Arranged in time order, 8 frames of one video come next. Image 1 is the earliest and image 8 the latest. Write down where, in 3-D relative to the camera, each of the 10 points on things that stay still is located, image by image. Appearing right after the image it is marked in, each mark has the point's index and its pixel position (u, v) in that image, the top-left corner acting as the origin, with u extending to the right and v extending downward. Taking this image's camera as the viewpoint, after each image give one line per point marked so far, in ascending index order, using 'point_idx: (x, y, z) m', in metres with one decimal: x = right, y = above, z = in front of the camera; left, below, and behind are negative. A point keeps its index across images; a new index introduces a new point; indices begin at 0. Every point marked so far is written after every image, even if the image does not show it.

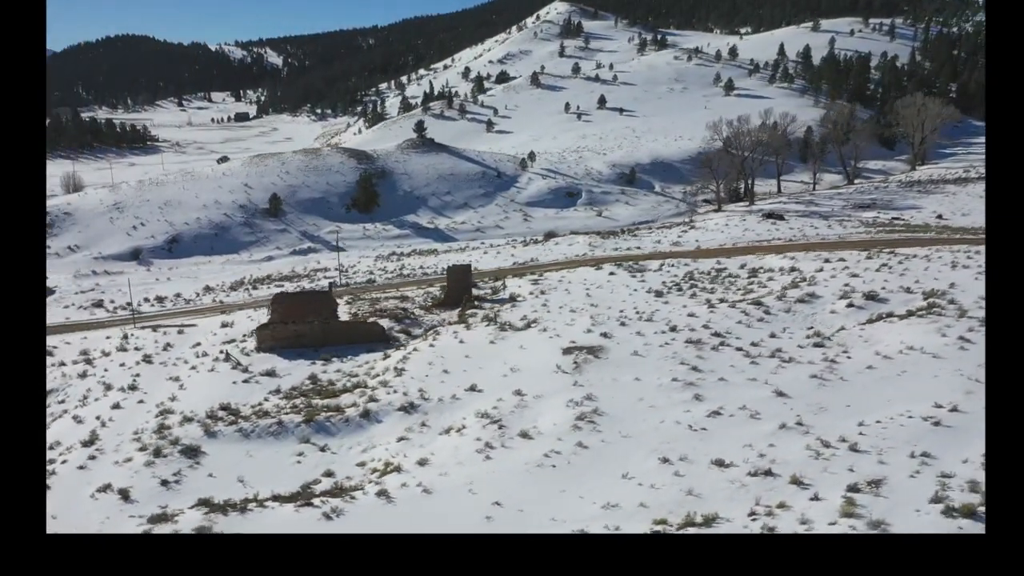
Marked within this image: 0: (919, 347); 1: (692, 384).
0: (+6.2, -0.9, +13.2) m
1: (+2.6, -1.4, +12.7) m
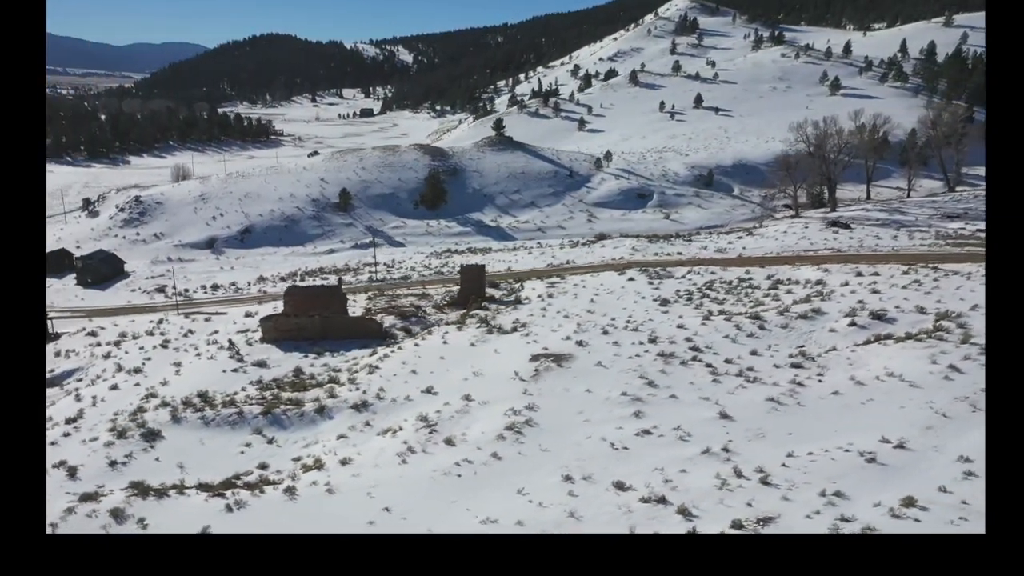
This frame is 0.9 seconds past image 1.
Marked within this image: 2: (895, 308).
0: (+5.4, -1.2, +12.1) m
1: (+1.8, -1.6, +12.2) m
2: (+6.7, -0.3, +14.9) m
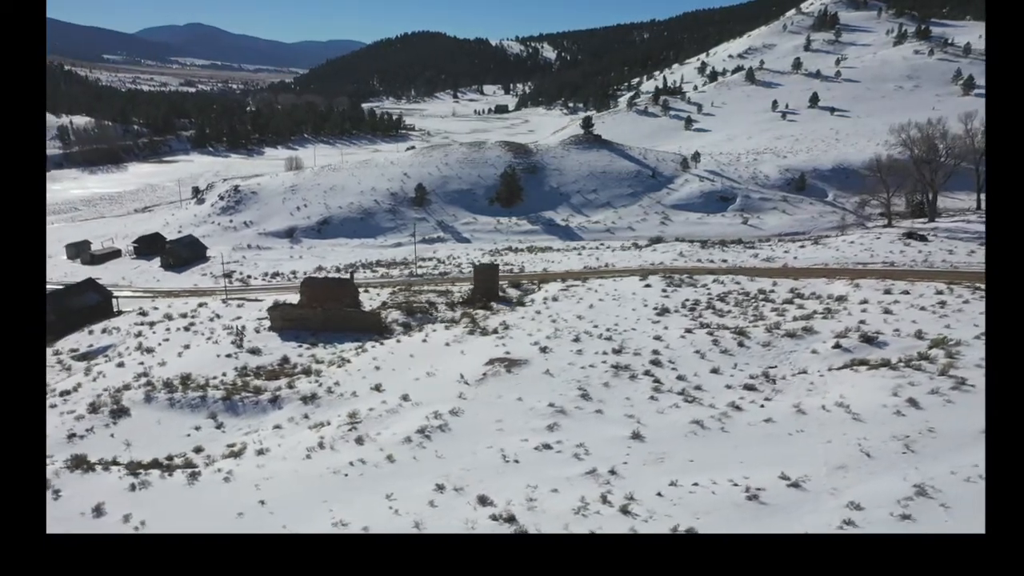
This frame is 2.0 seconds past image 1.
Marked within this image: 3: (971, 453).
0: (+4.3, -1.5, +10.9) m
1: (+0.7, -1.7, +11.7) m
2: (+6.0, -0.7, +13.5) m
3: (+5.0, -1.8, +9.2) m
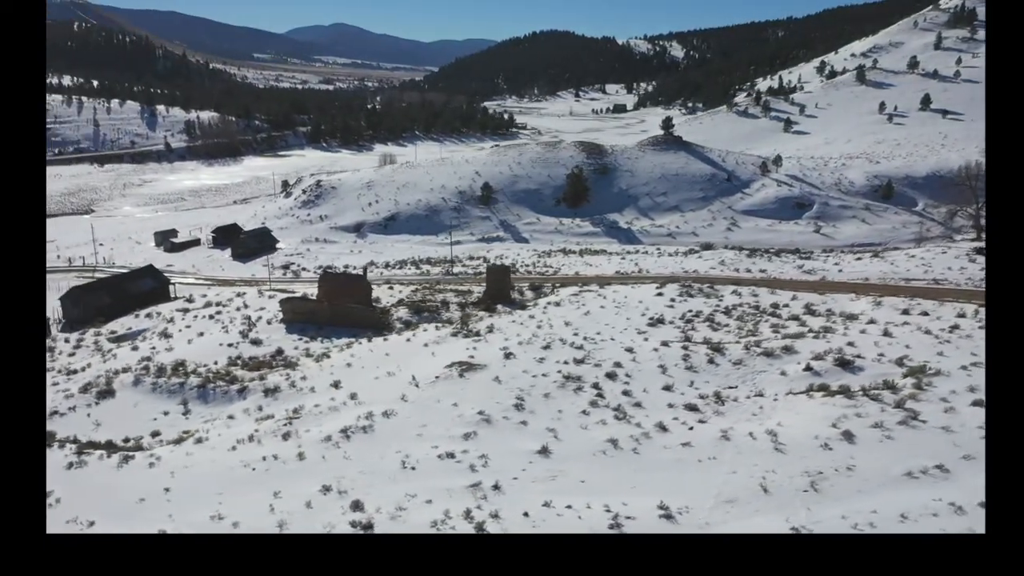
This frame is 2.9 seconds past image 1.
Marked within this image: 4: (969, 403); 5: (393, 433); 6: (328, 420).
0: (+3.1, -1.7, +10.1) m
1: (-0.3, -1.8, +11.4) m
2: (+5.3, -1.0, +12.4) m
3: (+3.5, -2.0, +8.3) m
4: (+5.4, -1.4, +10.2) m
5: (-1.6, -1.9, +11.3) m
6: (-2.6, -1.9, +12.0) m
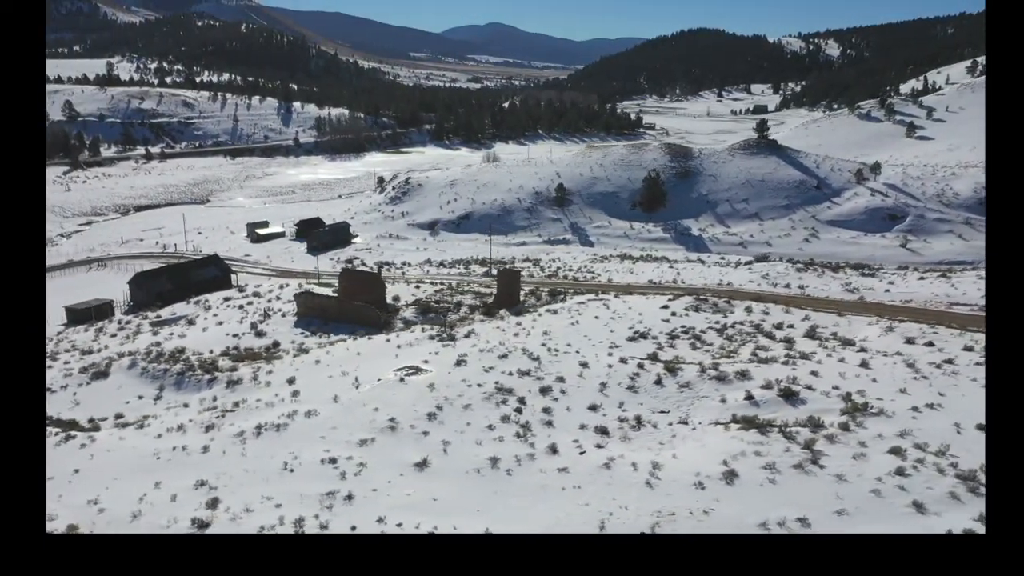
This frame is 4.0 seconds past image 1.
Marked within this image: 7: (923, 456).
0: (+1.6, -2.0, +9.3) m
1: (-1.5, -1.8, +11.2) m
2: (+4.2, -1.3, +11.2) m
3: (+1.7, -2.3, +7.5) m
4: (+3.9, -1.7, +9.0) m
5: (-2.8, -1.9, +11.3) m
6: (-3.7, -1.8, +12.2) m
7: (+4.2, -1.7, +8.7) m
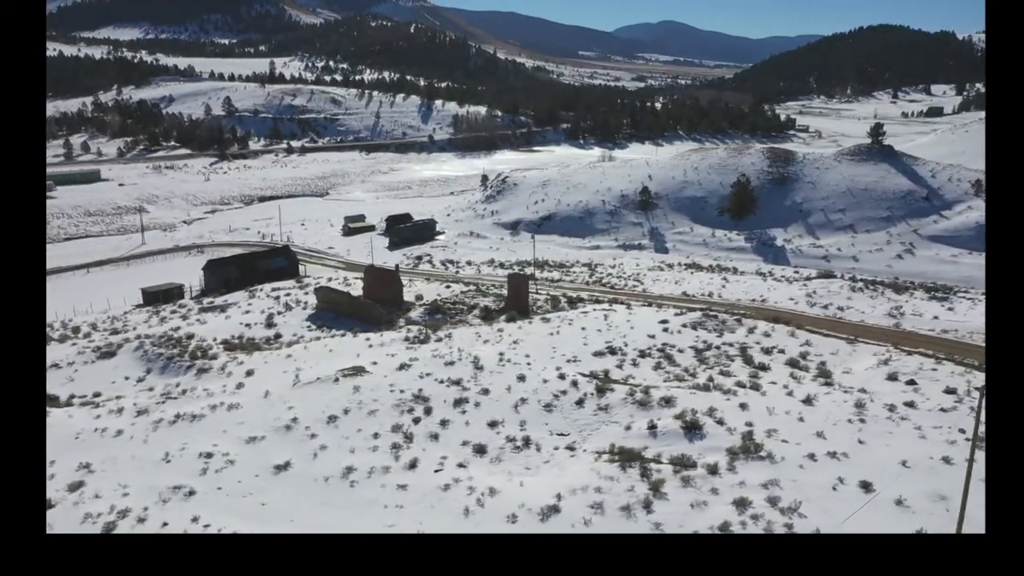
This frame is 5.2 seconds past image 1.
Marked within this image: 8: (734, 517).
0: (-0.2, -2.1, +8.7) m
1: (-2.9, -1.8, +11.2) m
2: (+2.7, -1.6, +10.1) m
3: (-0.4, -2.4, +6.9) m
4: (+2.1, -2.0, +8.0) m
5: (-4.1, -1.9, +11.5) m
6: (-4.8, -1.7, +12.6) m
7: (+2.3, -2.0, +7.7) m
8: (+2.0, -2.0, +7.6) m
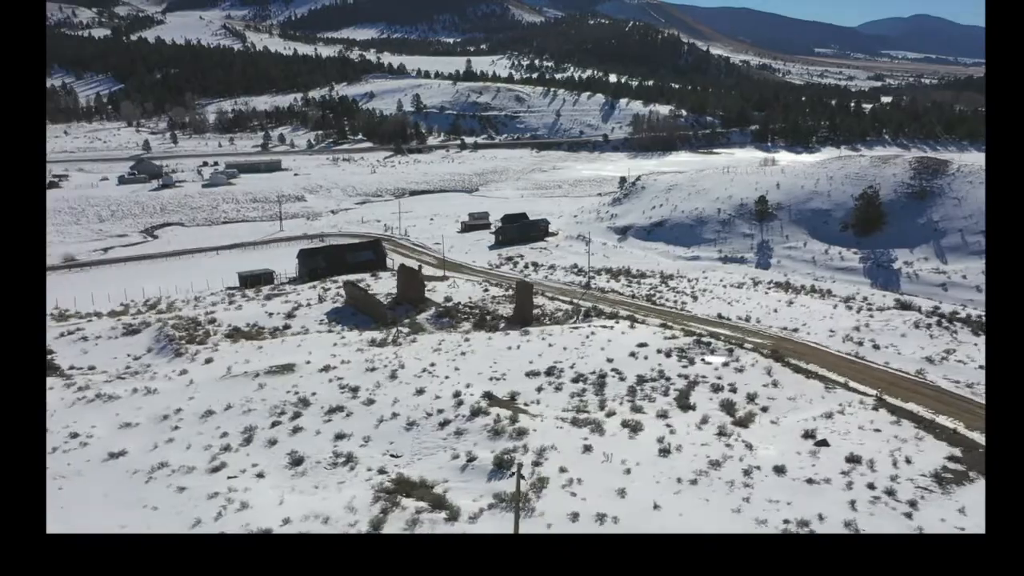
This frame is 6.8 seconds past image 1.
0: (-2.7, -2.2, +8.5) m
1: (-4.7, -1.8, +11.5) m
2: (+0.5, -1.9, +9.0) m
3: (-3.4, -2.5, +6.8) m
4: (-0.7, -2.2, +7.2) m
5: (-5.7, -1.7, +12.2) m
6: (-6.1, -1.5, +13.4) m
7: (-0.6, -2.3, +6.8) m
8: (-0.9, -2.3, +6.9) m
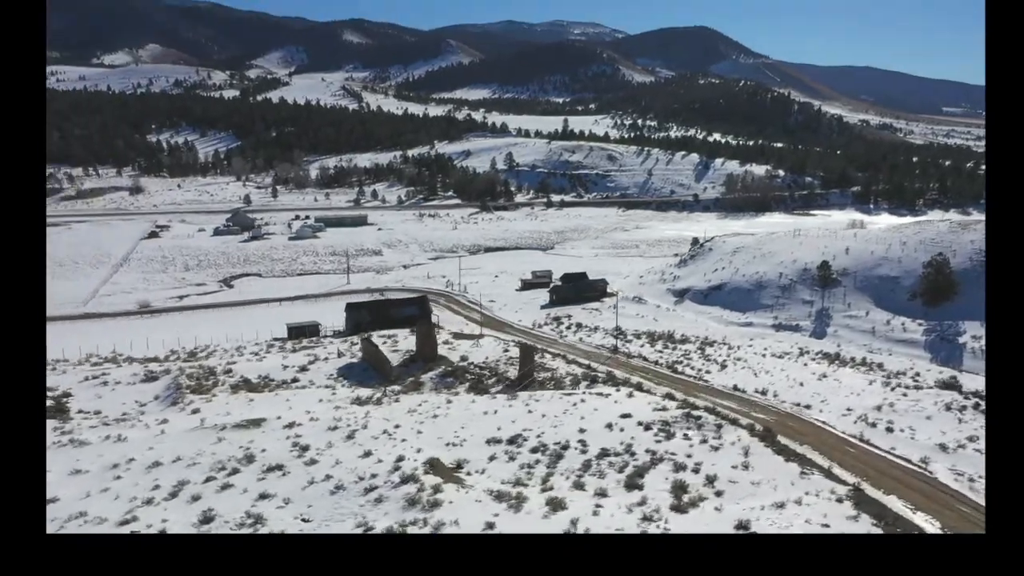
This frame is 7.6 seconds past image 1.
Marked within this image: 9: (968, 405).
0: (-3.9, -2.8, +8.4) m
1: (-5.4, -2.5, +11.7) m
2: (-0.7, -2.6, +8.5) m
3: (-4.9, -2.9, +6.9) m
4: (-2.1, -2.7, +6.9) m
5: (-6.4, -2.4, +12.5) m
6: (-6.6, -2.3, +13.8) m
7: (-2.0, -2.8, +6.5) m
8: (-2.3, -2.8, +6.6) m
9: (+8.5, -2.2, +15.9) m
